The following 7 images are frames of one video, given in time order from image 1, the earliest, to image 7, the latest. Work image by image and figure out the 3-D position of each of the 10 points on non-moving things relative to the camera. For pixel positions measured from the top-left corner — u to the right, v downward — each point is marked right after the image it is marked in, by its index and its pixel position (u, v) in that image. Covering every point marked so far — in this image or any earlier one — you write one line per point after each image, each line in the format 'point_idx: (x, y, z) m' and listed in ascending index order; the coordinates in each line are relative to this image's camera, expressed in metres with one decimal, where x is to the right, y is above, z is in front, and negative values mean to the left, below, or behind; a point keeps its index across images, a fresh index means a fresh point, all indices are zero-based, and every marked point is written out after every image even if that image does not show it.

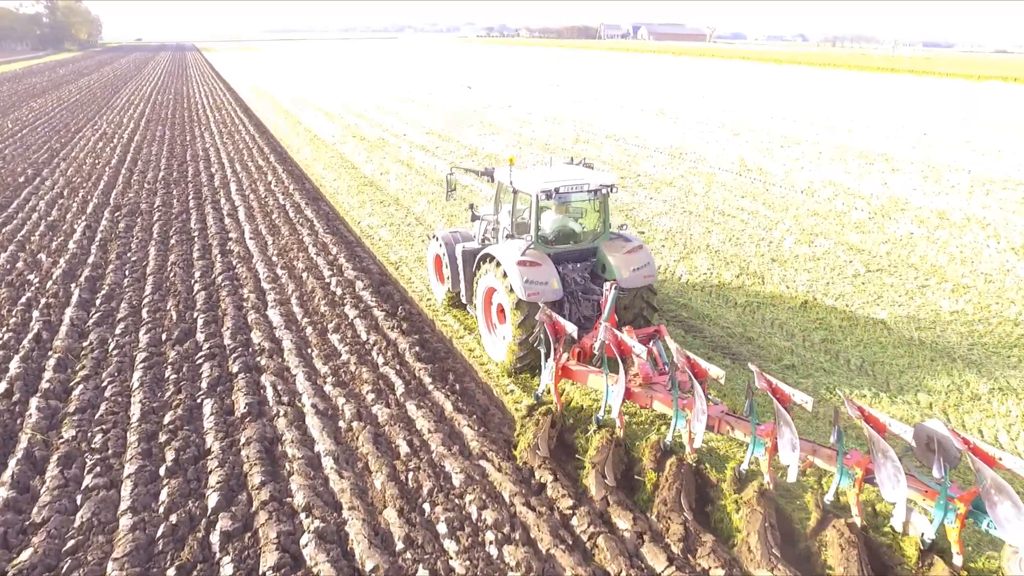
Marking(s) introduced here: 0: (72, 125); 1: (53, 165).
0: (-10.1, +3.7, +18.2) m
1: (-8.1, +2.2, +13.9) m
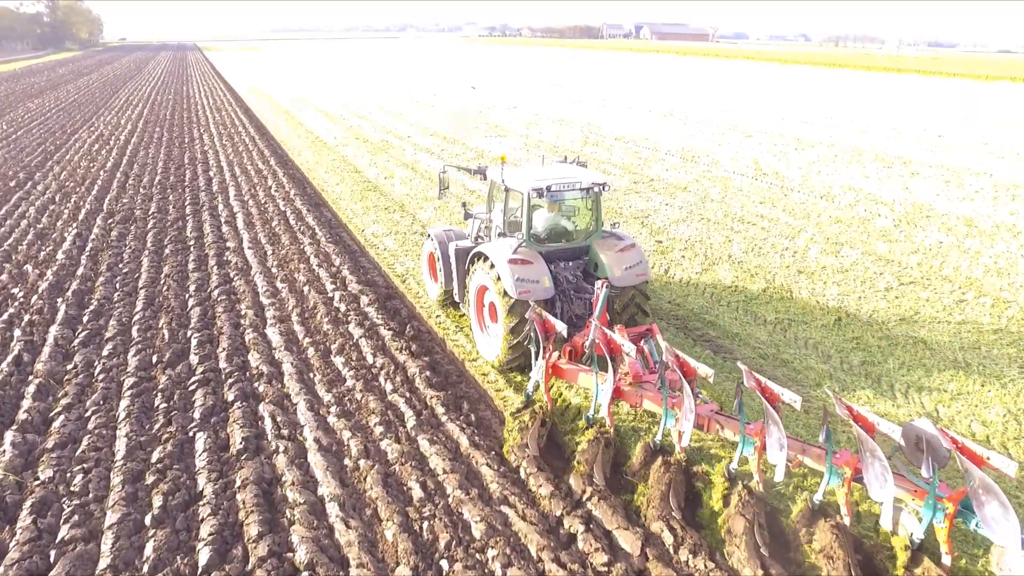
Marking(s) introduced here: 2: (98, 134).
0: (-9.8, +3.6, +17.9) m
1: (-7.7, +2.1, +13.6) m
2: (-8.5, +3.2, +16.8) m
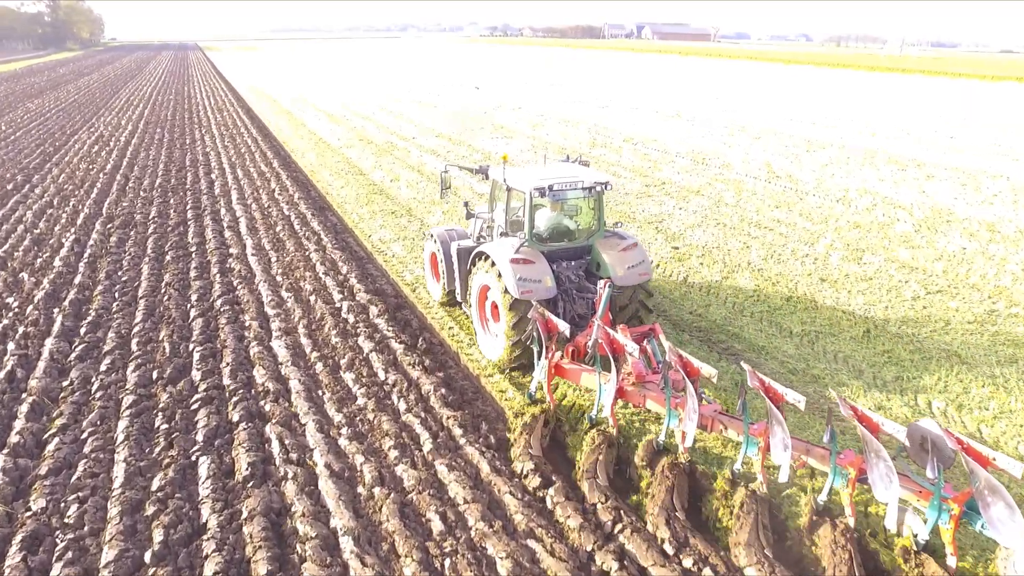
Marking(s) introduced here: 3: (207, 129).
0: (-10.1, +3.7, +18.2) m
1: (-8.1, +2.2, +13.9) m
2: (-8.8, +3.3, +17.2) m
3: (-6.7, +3.4, +17.4) m
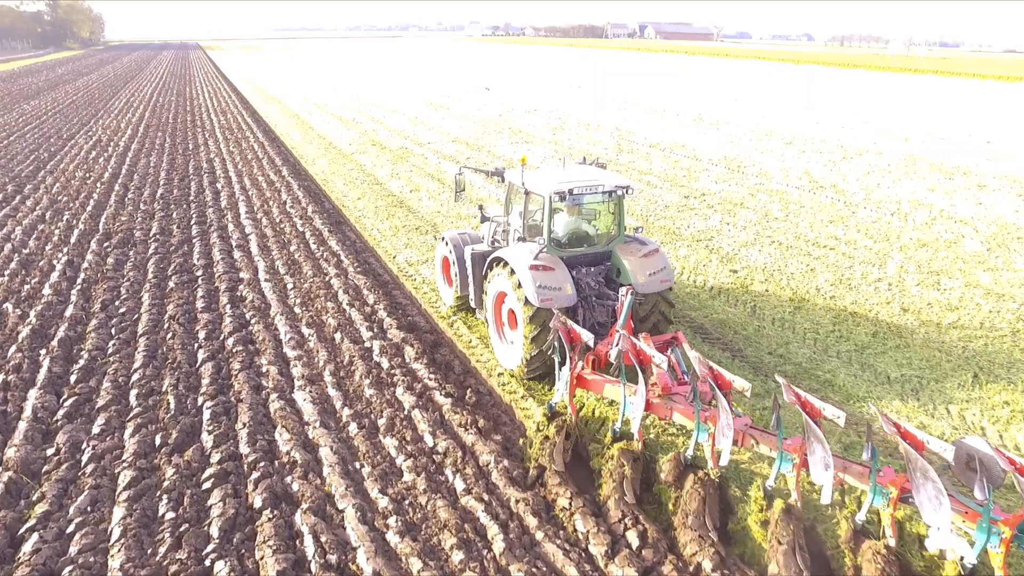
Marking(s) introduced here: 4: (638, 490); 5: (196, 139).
0: (-10.0, +3.7, +18.0) m
1: (-7.9, +2.2, +13.7) m
2: (-8.7, +3.3, +17.0) m
3: (-6.5, +3.3, +17.2) m
4: (+0.8, -1.3, +5.0) m
5: (-6.4, +3.0, +16.2) m
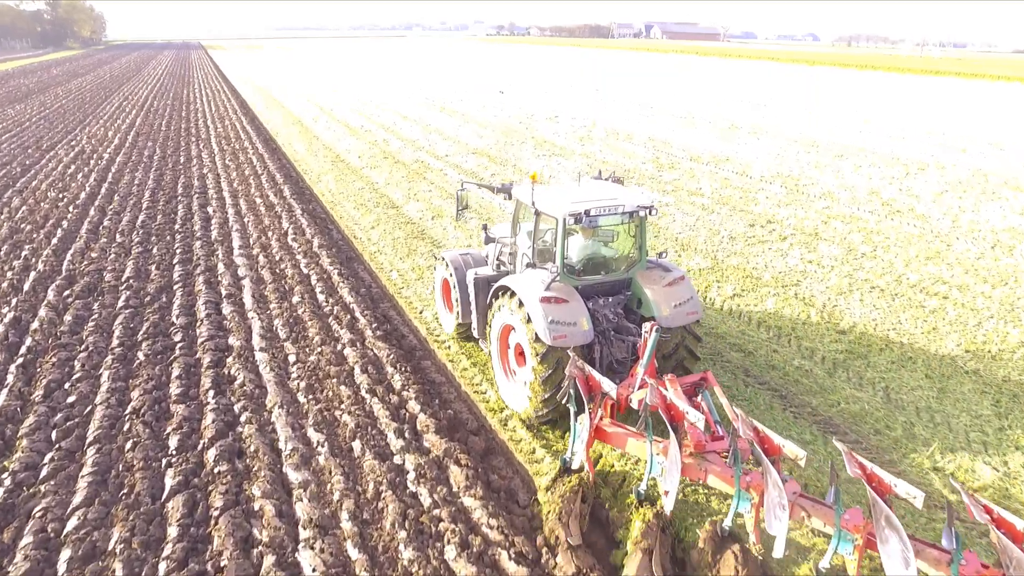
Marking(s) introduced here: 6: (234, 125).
0: (-9.9, +3.5, +17.3) m
1: (-7.8, +1.9, +13.0) m
2: (-8.6, +3.1, +16.3) m
3: (-6.4, +3.1, +16.5) m
4: (+0.8, -1.5, +4.3) m
5: (-6.3, +2.8, +15.5) m
6: (-6.8, +3.9, +19.4) m
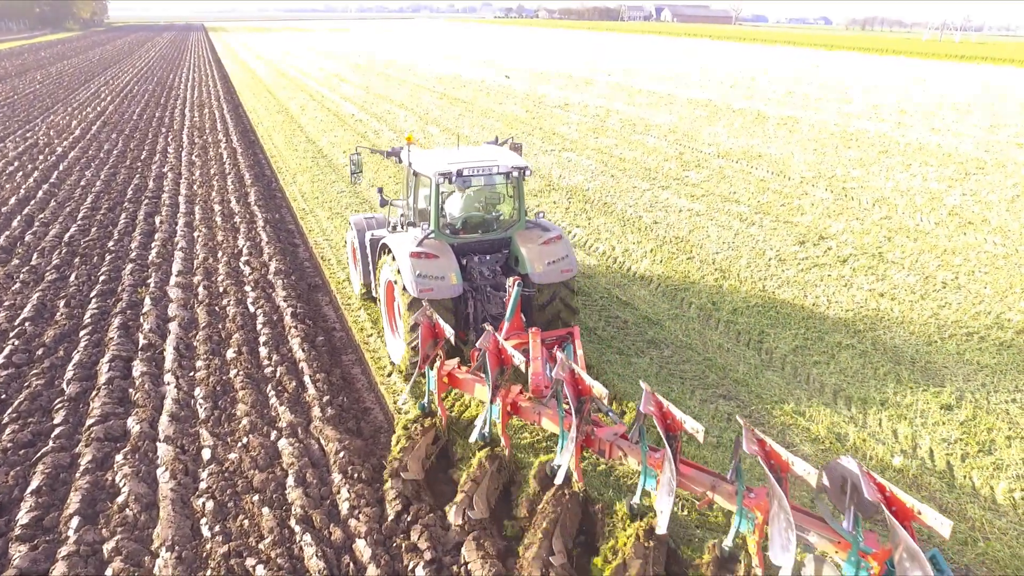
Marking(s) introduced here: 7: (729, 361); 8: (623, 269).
0: (-10.0, +3.6, +16.3) m
1: (-8.0, +1.9, +12.0) m
2: (-8.7, +3.2, +15.3) m
3: (-6.5, +3.2, +15.4) m
4: (+0.5, -1.7, +3.3) m
5: (-6.5, +2.8, +14.5) m
6: (-6.9, +4.0, +18.3) m
7: (+1.7, -0.6, +6.3) m
8: (+1.2, +0.2, +8.5) m
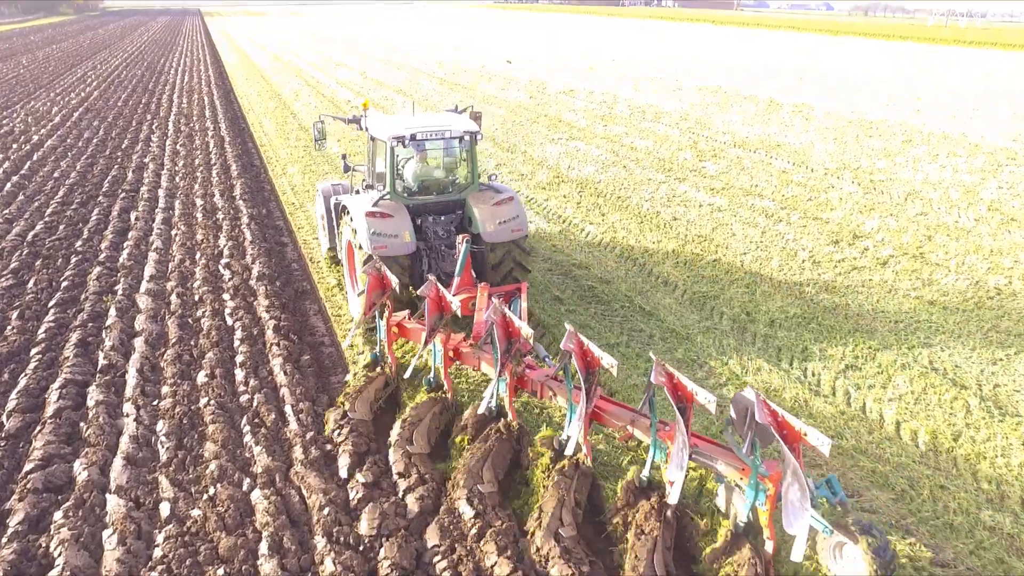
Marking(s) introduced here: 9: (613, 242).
0: (-9.9, +3.7, +15.5) m
1: (-7.9, +2.0, +11.2) m
2: (-8.6, +3.2, +14.4) m
3: (-6.5, +3.2, +14.6) m
4: (+0.6, -1.9, +2.5) m
5: (-6.4, +2.9, +13.7) m
6: (-6.8, +4.2, +17.5) m
7: (+1.8, -0.7, +5.5) m
8: (+1.3, +0.2, +7.8) m
9: (+1.1, +0.5, +8.6) m
